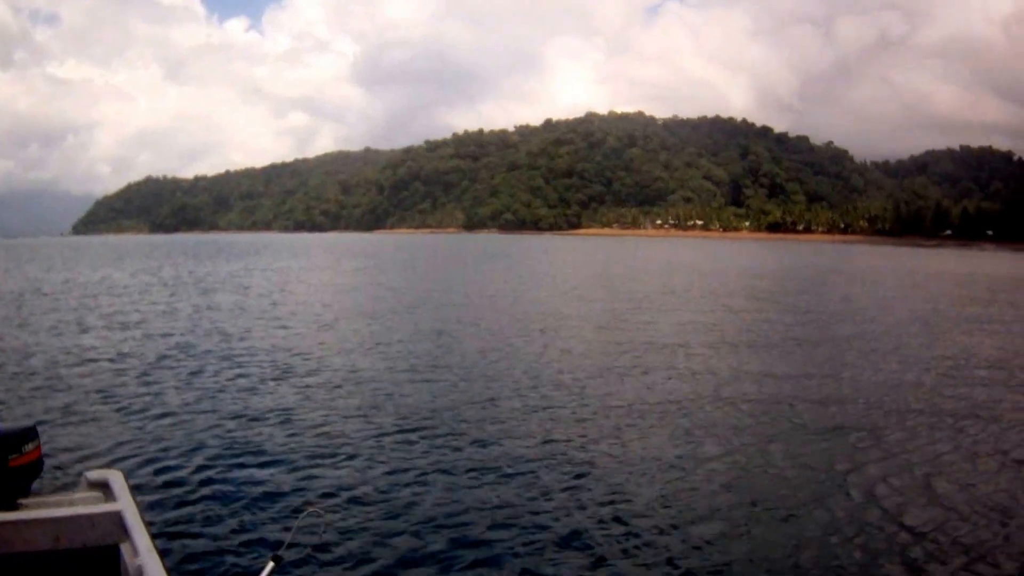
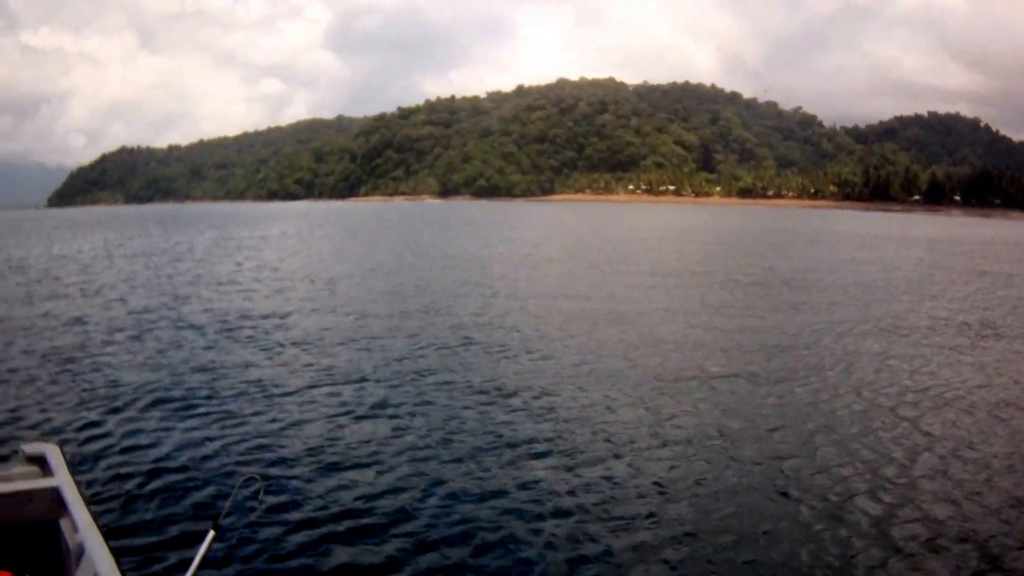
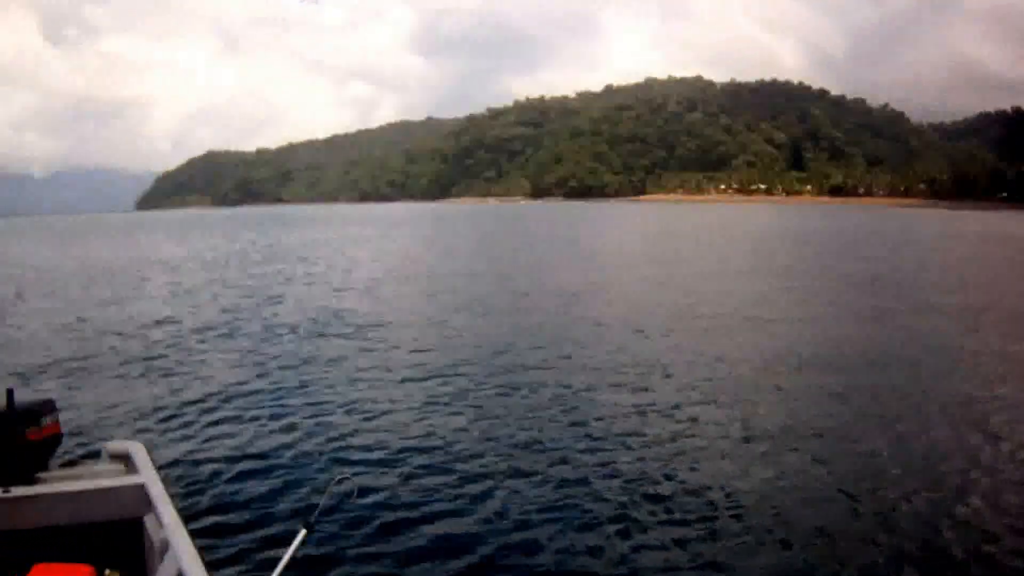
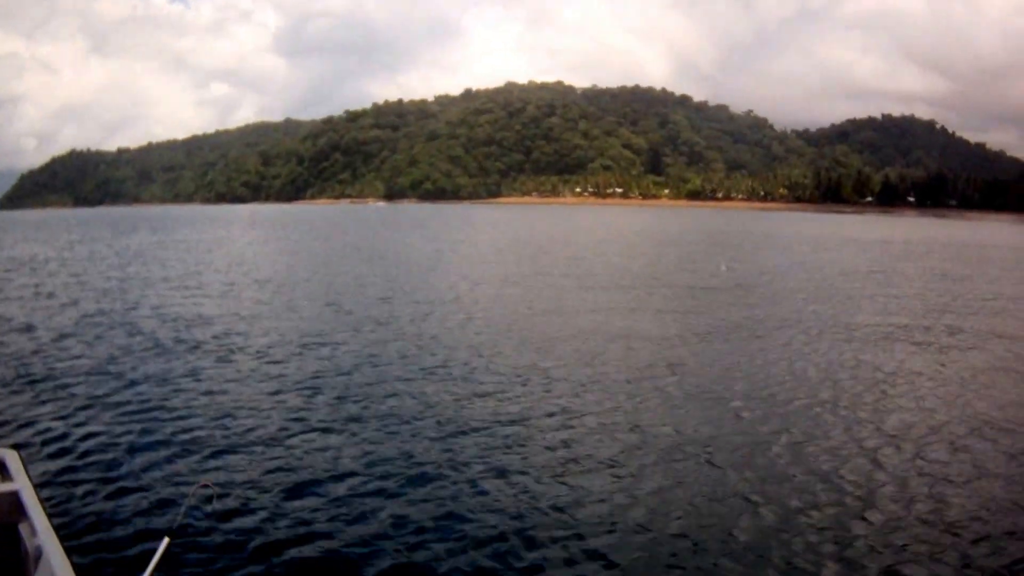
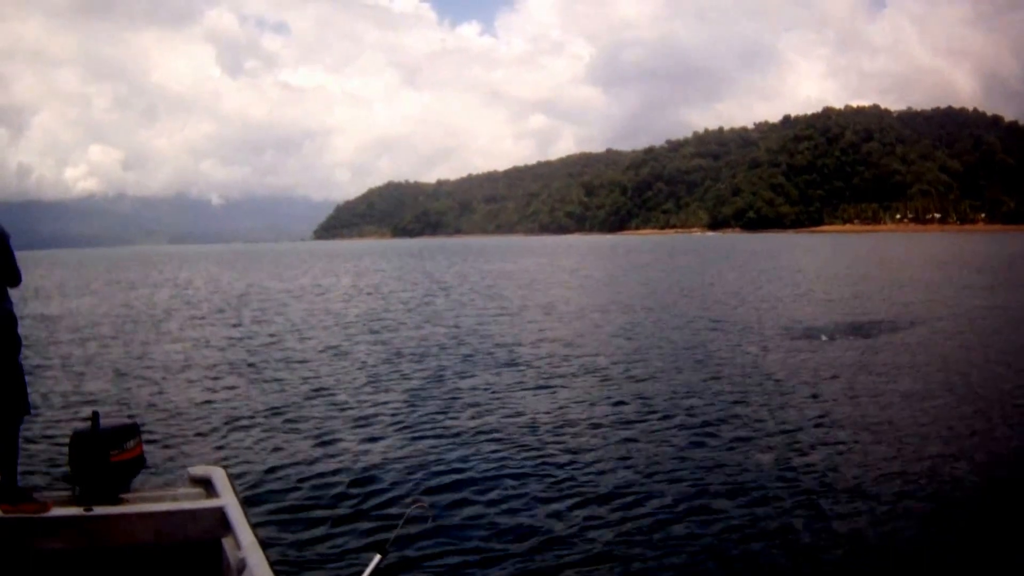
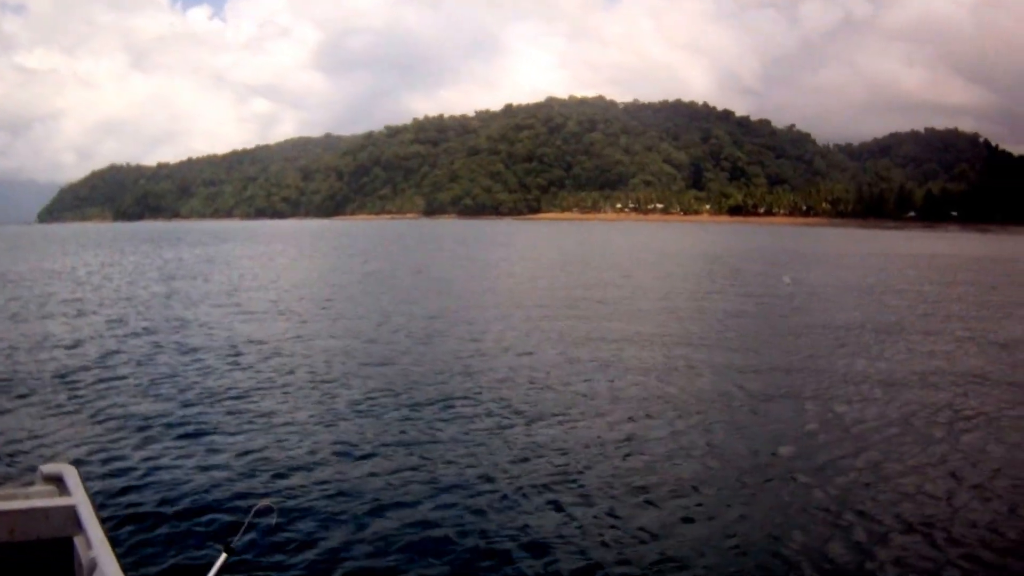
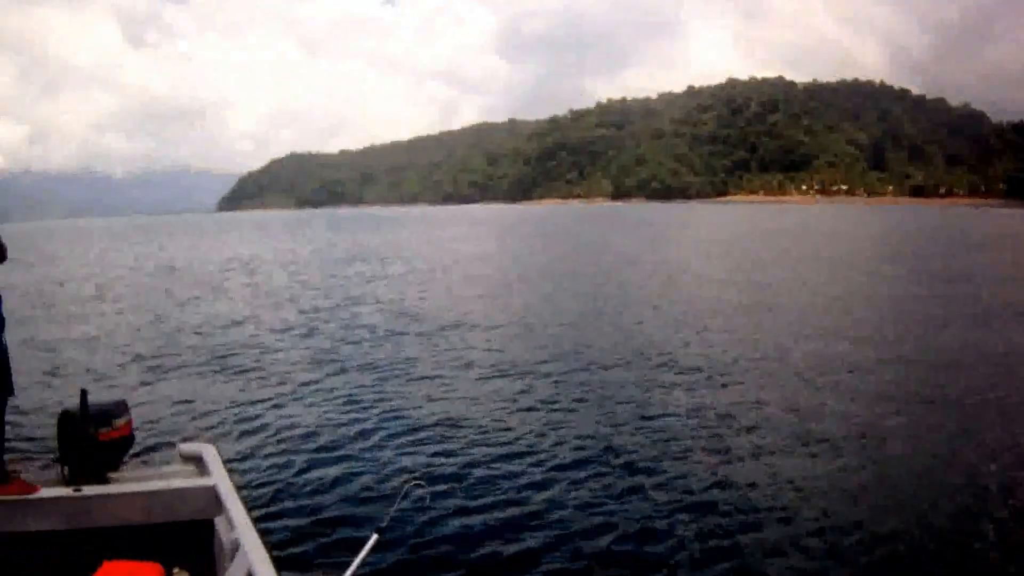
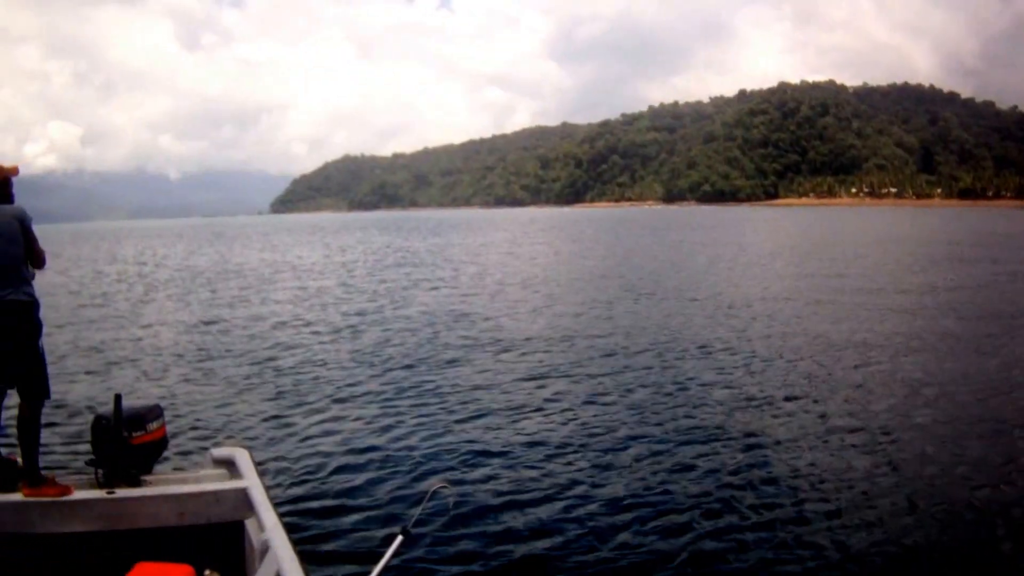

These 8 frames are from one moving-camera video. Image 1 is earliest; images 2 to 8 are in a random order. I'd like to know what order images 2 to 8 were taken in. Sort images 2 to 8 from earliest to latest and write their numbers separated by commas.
6, 4, 2, 3, 7, 8, 5
